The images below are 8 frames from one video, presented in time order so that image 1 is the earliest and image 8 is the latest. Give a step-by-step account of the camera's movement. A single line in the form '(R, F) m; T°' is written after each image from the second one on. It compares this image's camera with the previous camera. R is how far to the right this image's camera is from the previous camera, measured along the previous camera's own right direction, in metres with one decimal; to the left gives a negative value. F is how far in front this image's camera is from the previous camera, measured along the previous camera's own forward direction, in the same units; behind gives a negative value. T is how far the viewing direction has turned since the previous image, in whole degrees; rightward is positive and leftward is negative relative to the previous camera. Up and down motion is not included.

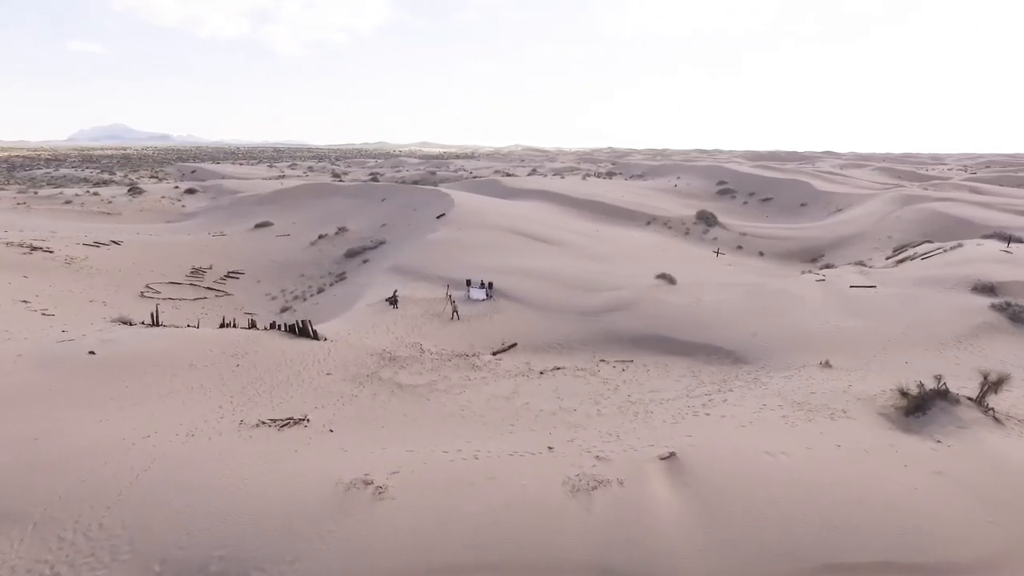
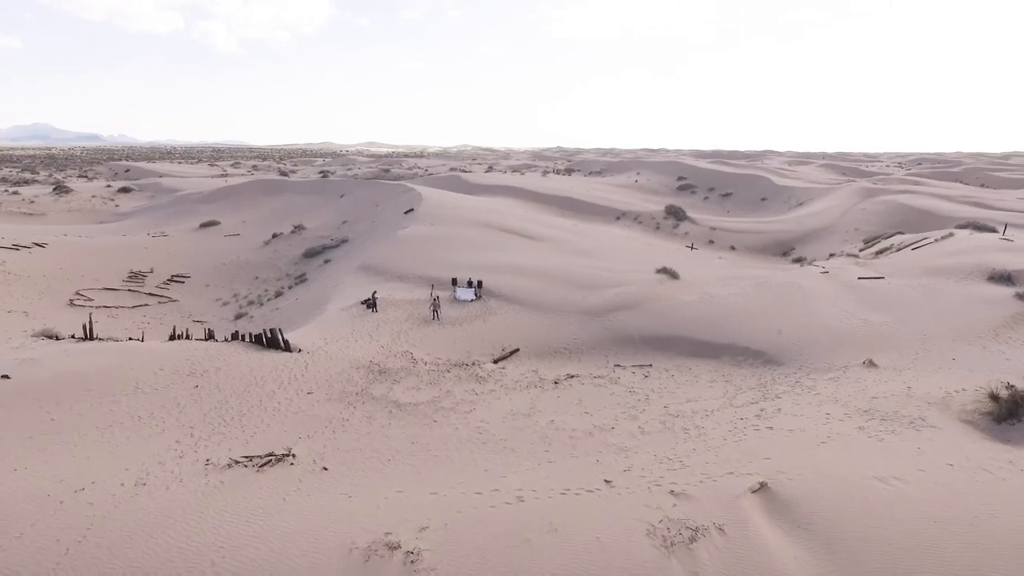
(-1.4, +2.4) m; +5°
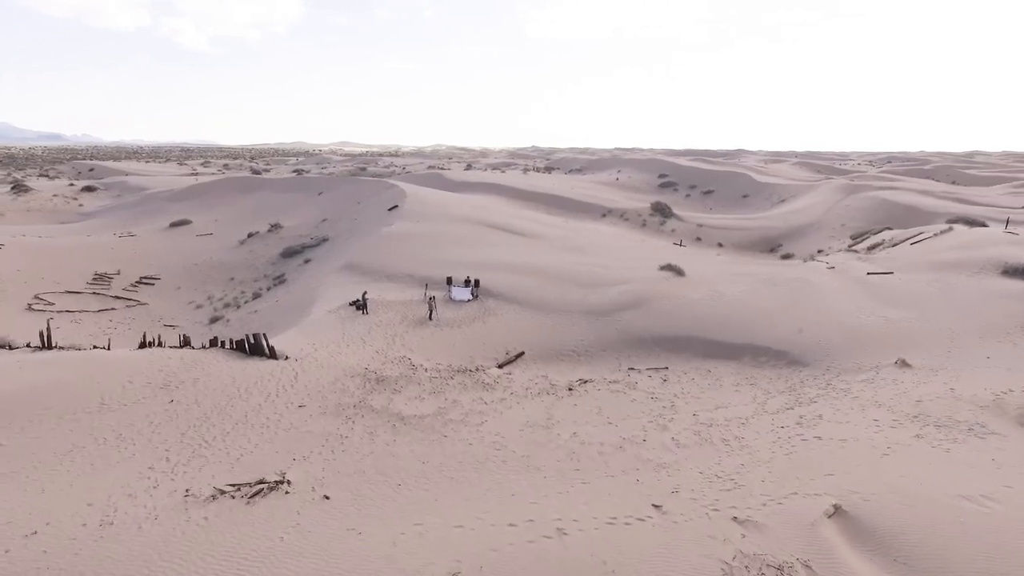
(-0.8, +1.3) m; +2°
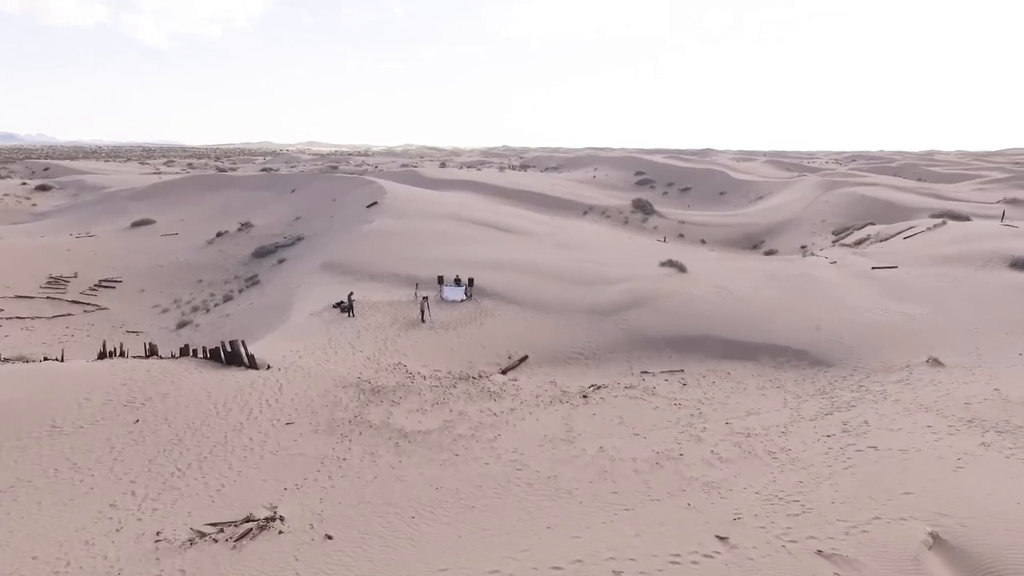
(-0.8, +1.3) m; +3°
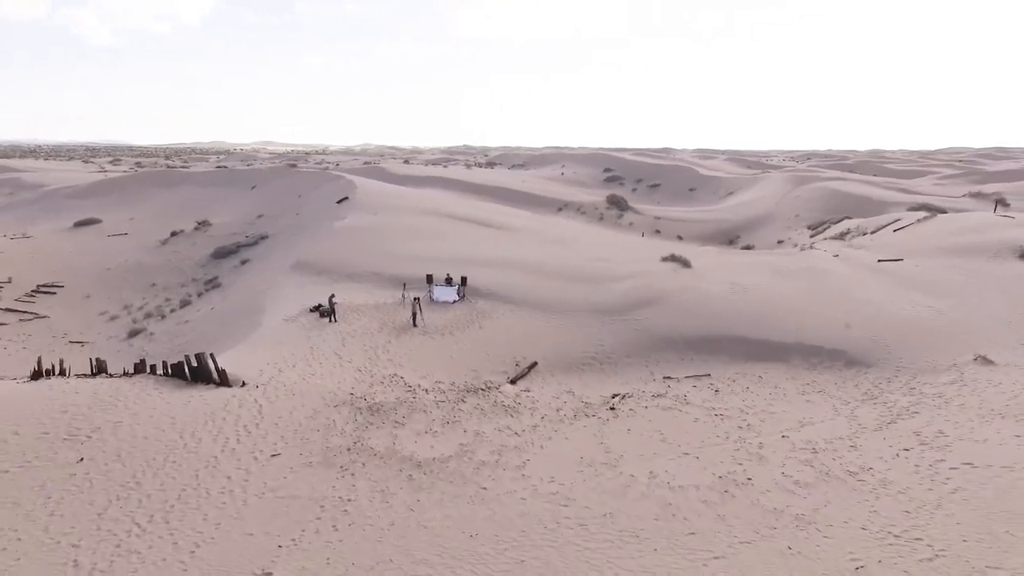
(-1.0, +1.7) m; +4°
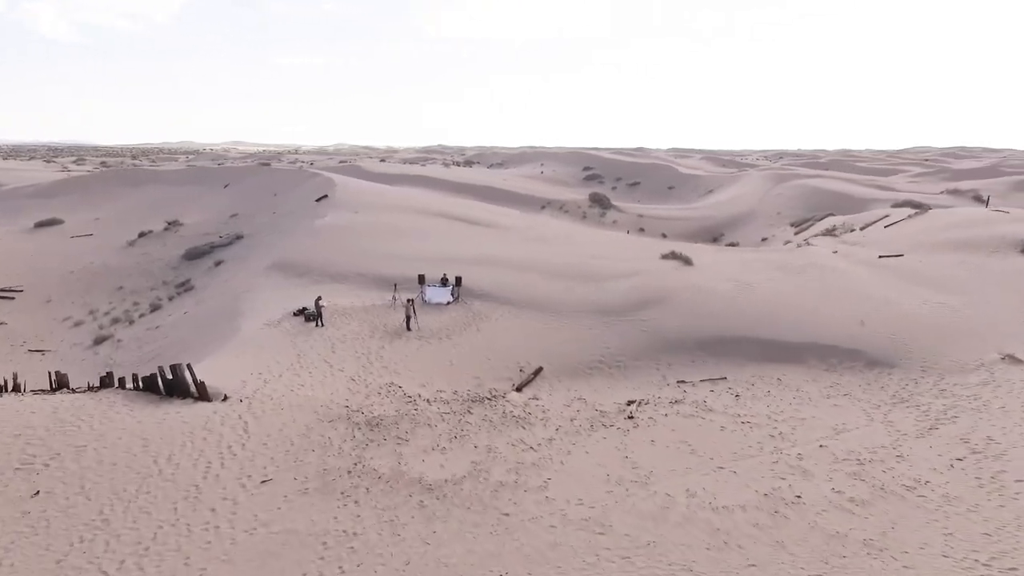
(-0.6, +0.9) m; +2°
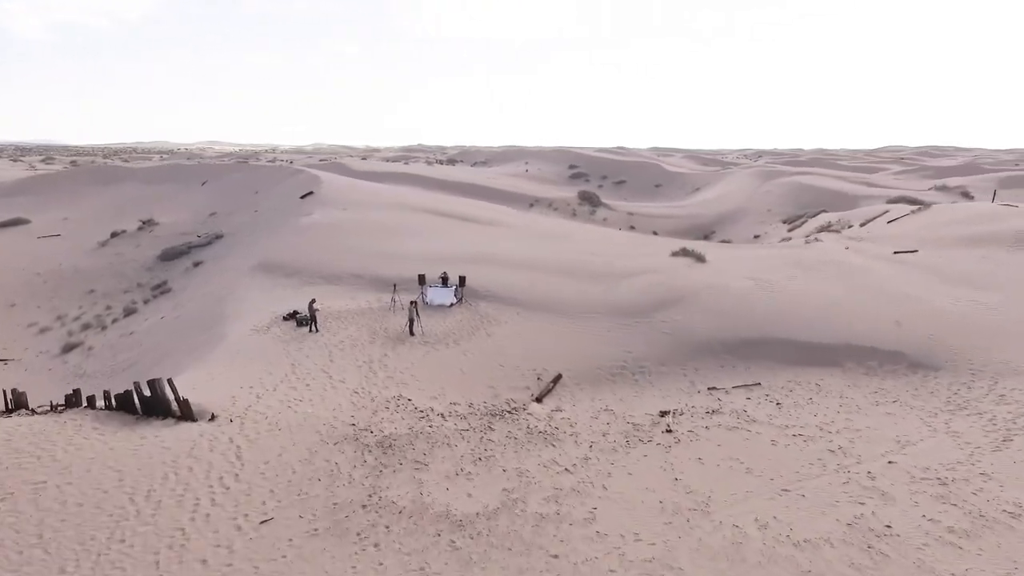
(-0.7, +1.1) m; +2°
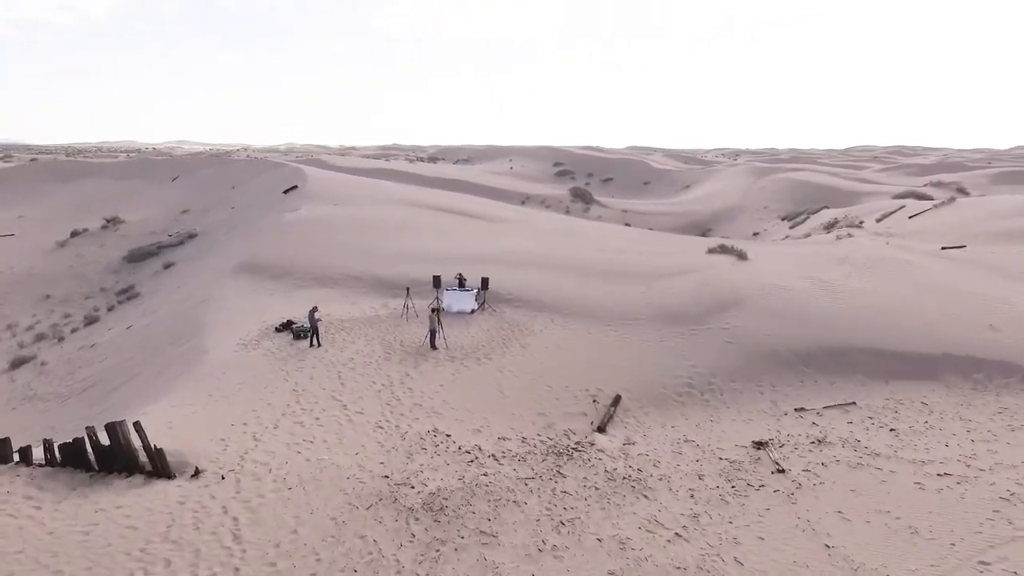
(-1.1, +2.1) m; +2°
